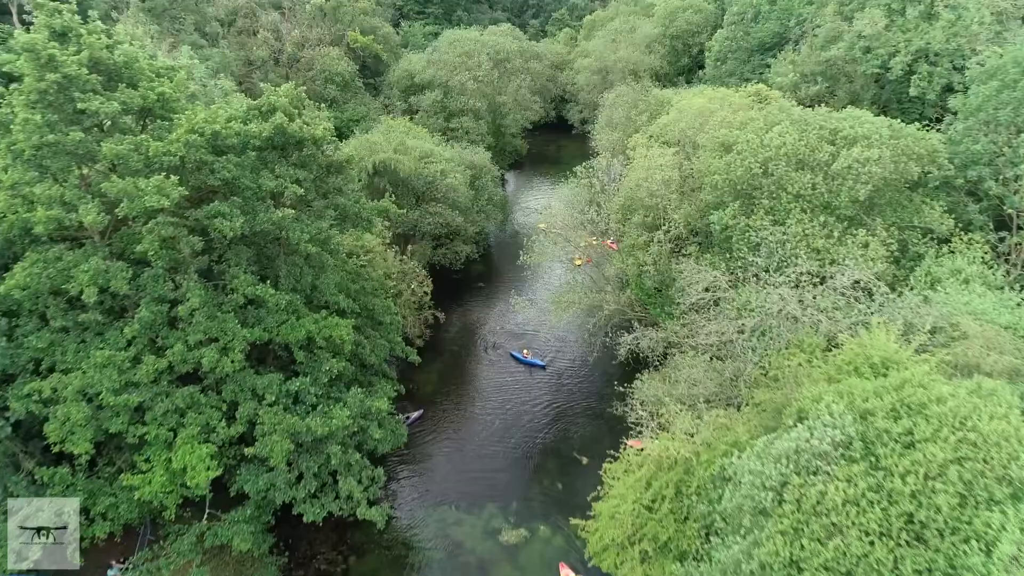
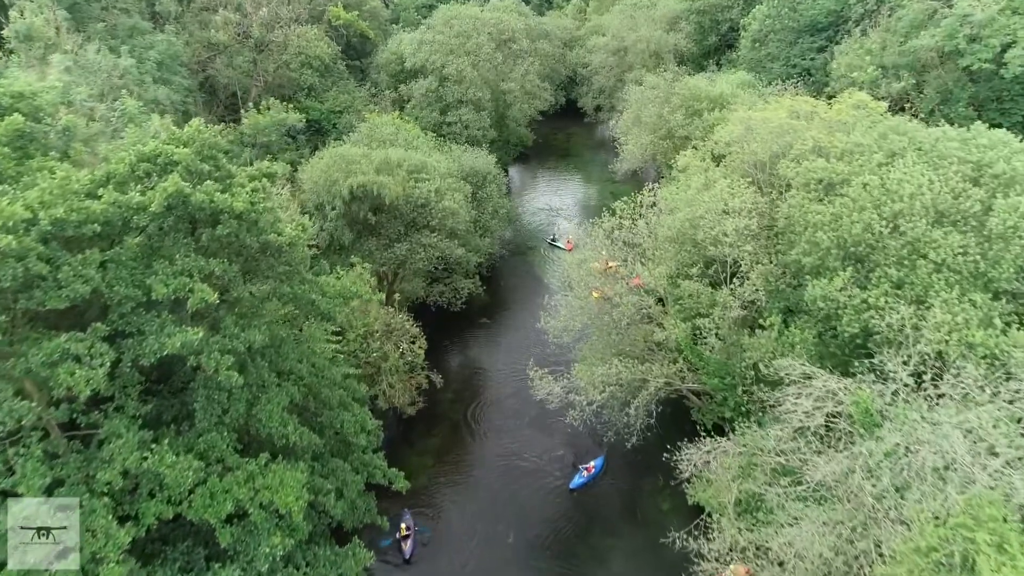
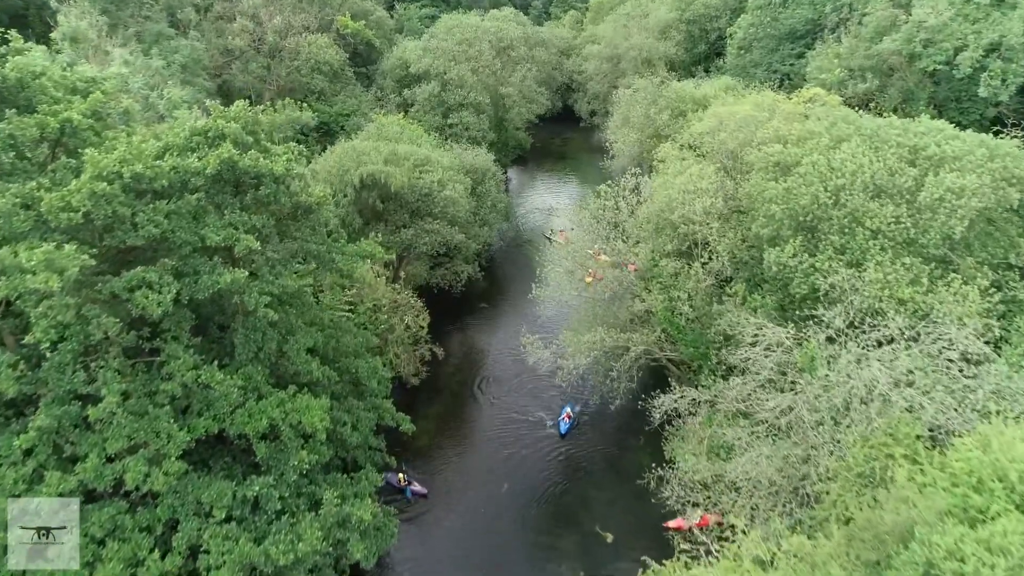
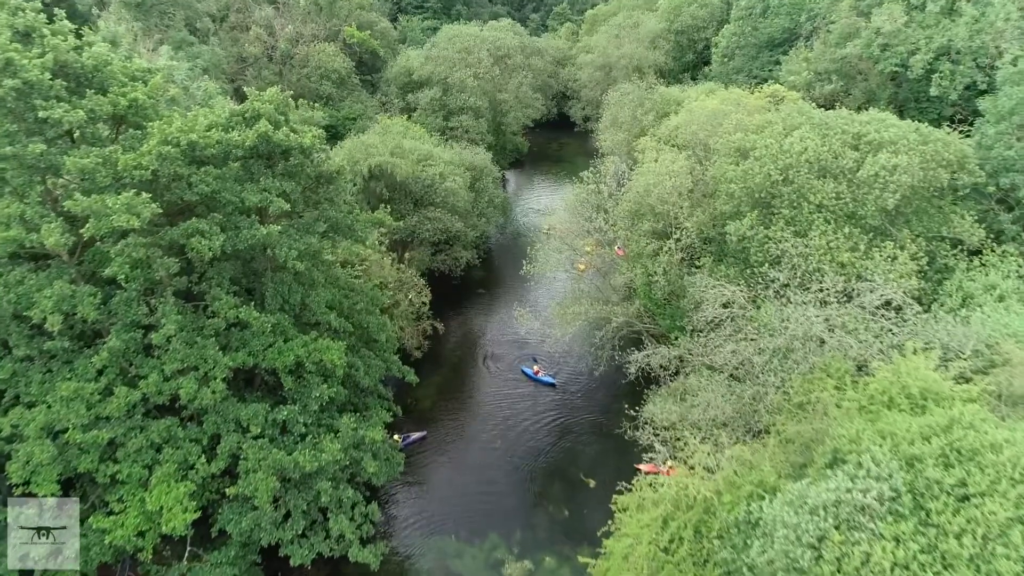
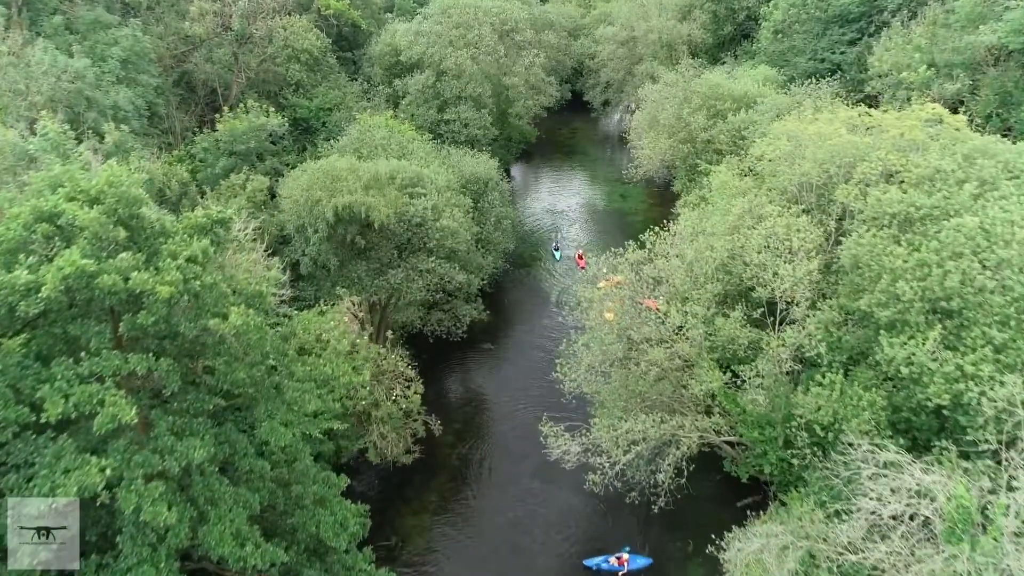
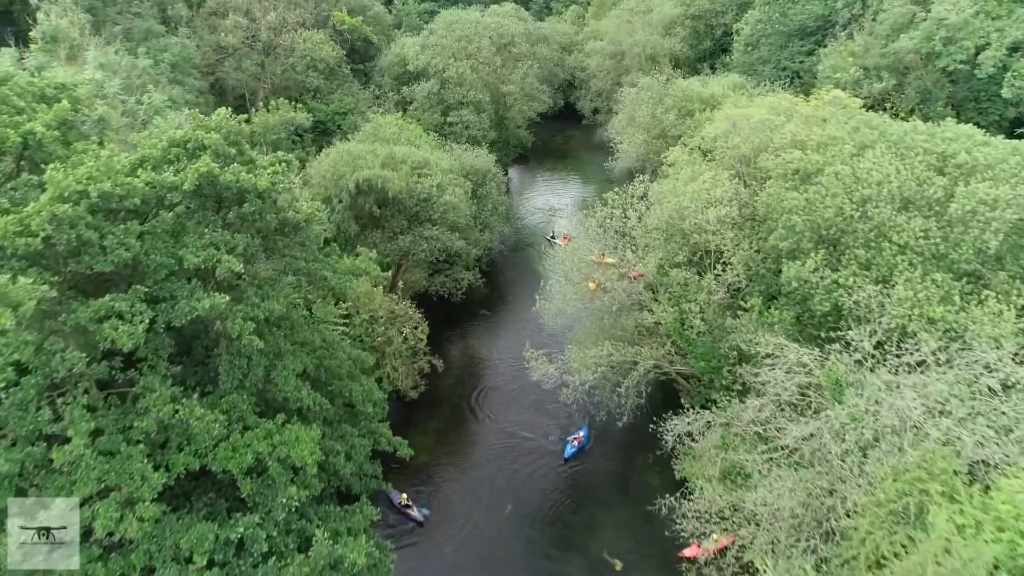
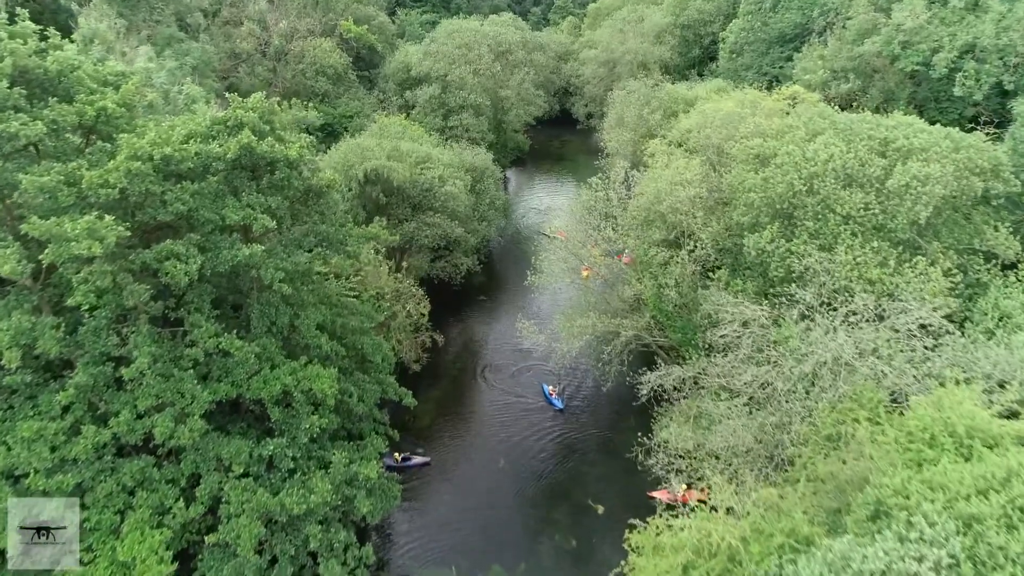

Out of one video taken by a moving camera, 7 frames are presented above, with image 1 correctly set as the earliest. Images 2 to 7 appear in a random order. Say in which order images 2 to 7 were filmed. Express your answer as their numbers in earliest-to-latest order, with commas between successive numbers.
4, 7, 3, 6, 2, 5
